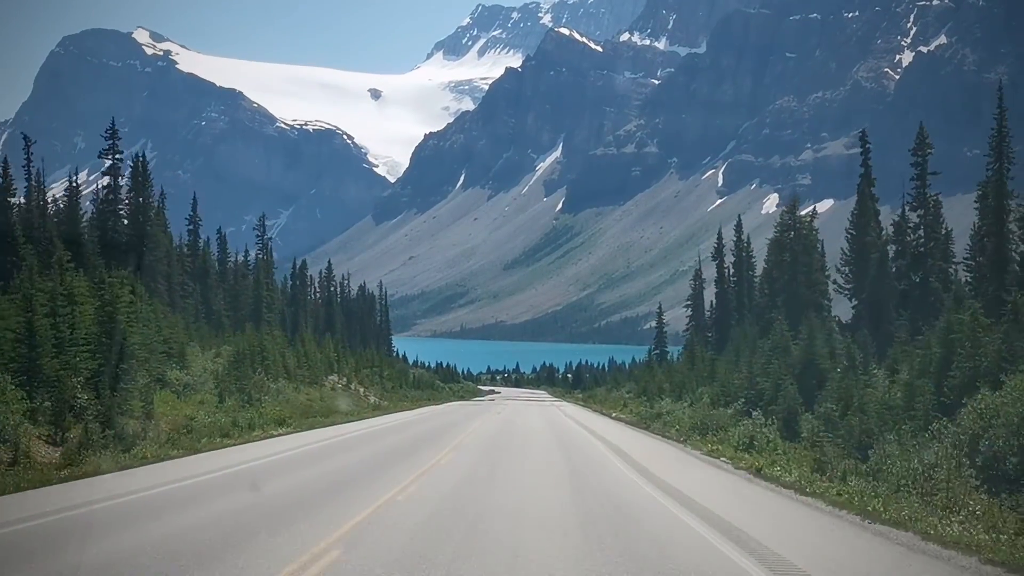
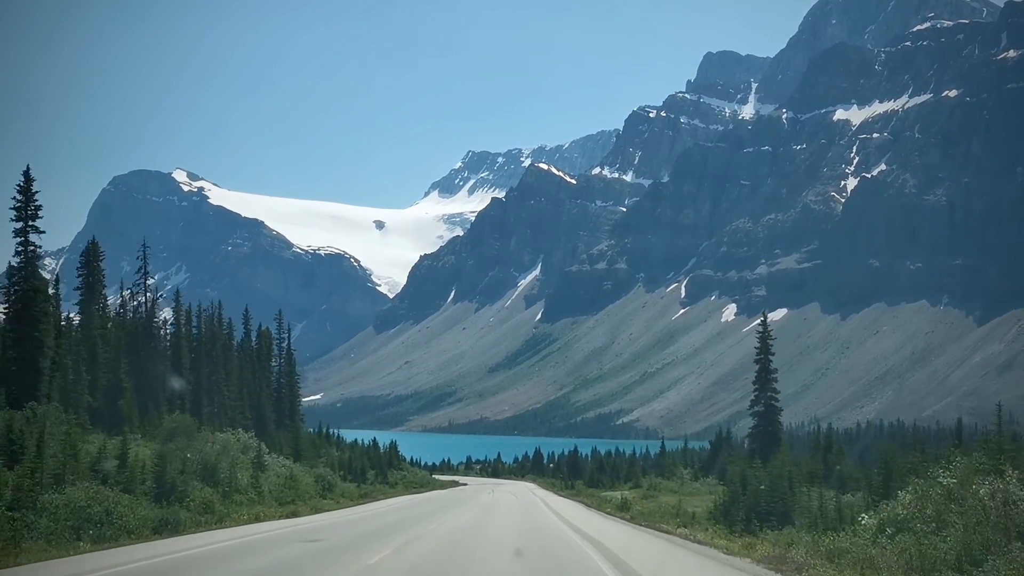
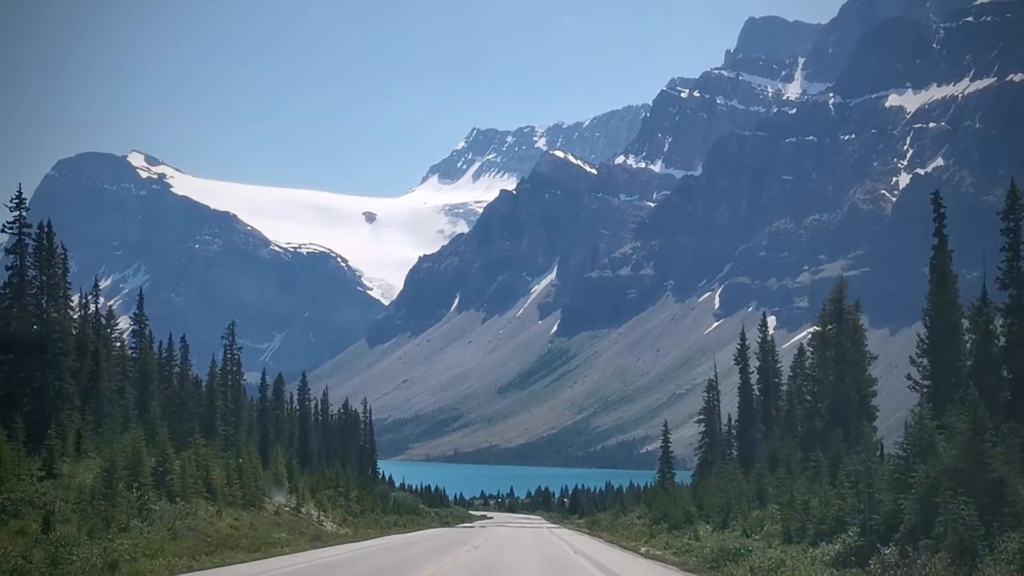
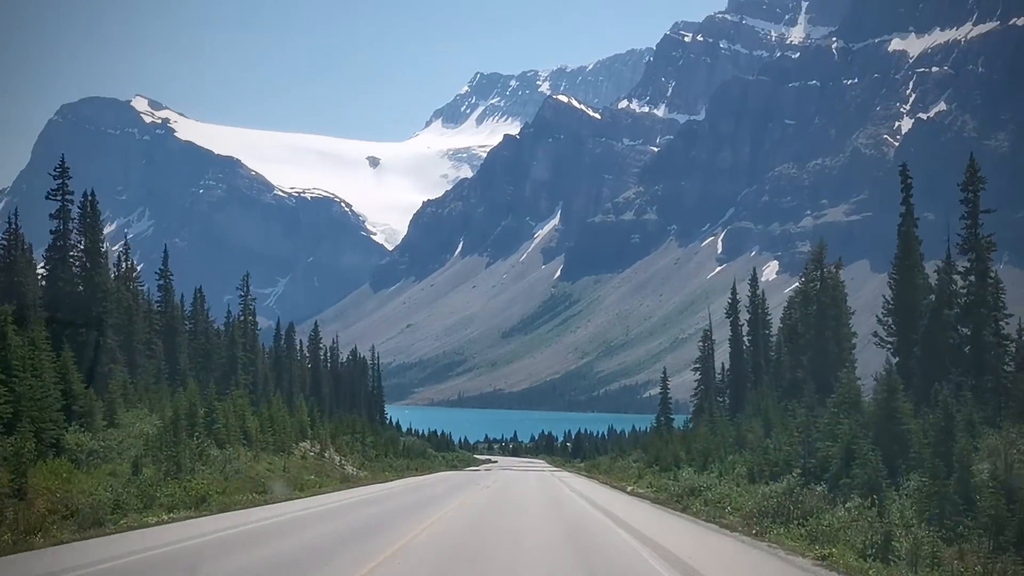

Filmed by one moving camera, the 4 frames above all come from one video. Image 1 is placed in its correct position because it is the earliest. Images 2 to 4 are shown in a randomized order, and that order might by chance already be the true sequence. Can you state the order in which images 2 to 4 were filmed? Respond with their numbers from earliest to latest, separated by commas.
4, 3, 2
